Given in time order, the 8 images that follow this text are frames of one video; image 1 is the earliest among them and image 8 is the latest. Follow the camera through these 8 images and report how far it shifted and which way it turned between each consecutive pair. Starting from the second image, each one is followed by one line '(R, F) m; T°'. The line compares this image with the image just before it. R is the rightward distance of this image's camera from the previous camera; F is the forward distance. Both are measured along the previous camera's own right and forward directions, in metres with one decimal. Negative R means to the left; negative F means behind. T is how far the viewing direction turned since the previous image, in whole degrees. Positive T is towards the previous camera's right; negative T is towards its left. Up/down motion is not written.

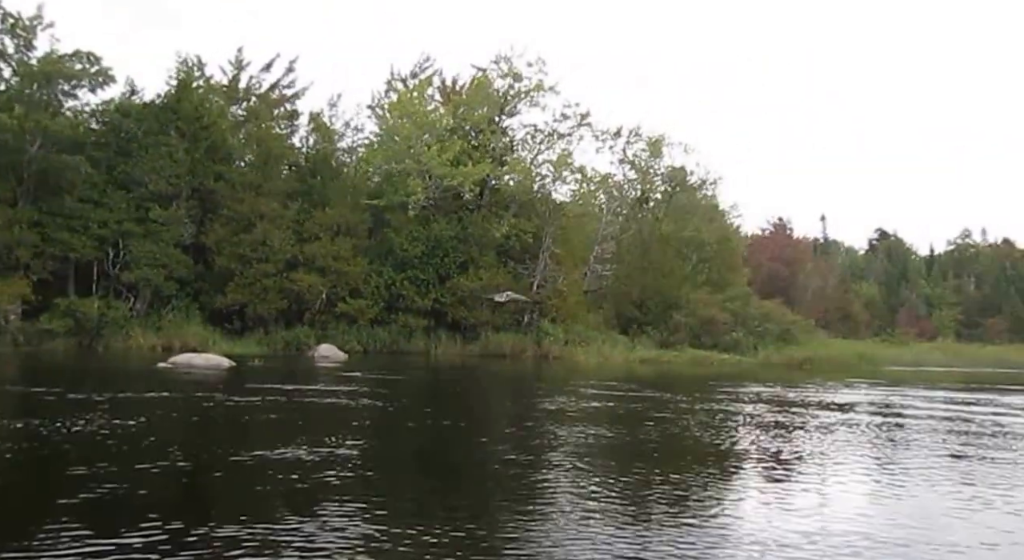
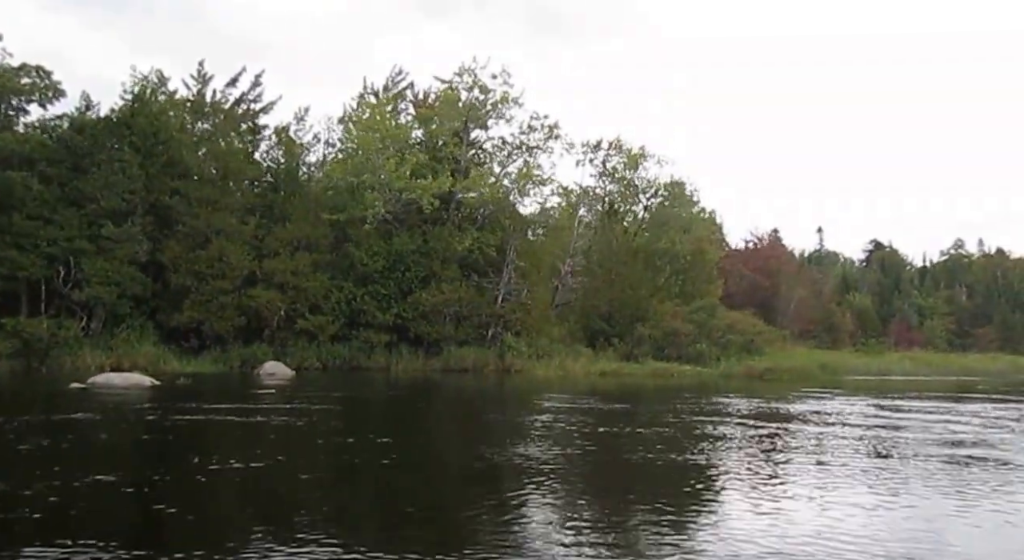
(+1.7, +0.8) m; 0°
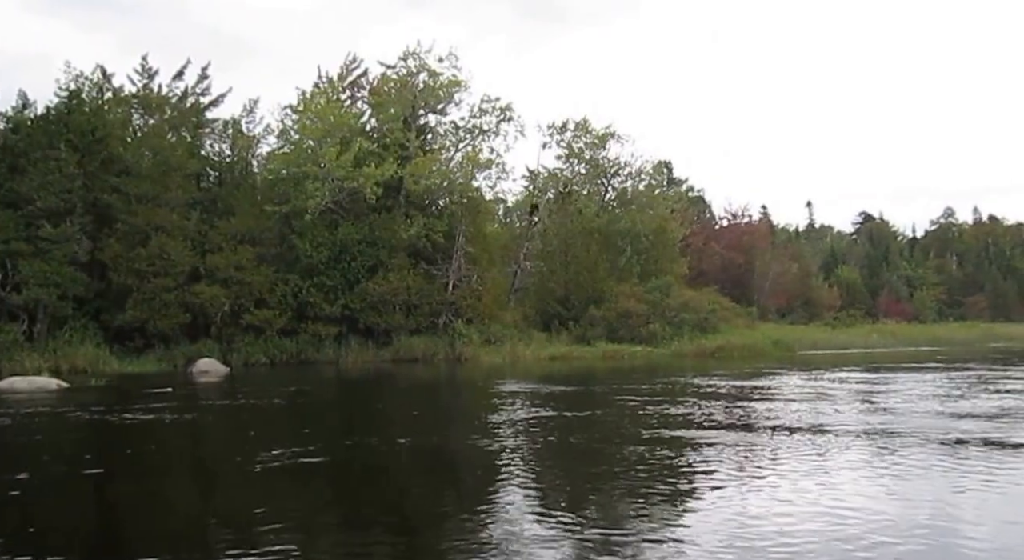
(+2.1, +0.6) m; +1°
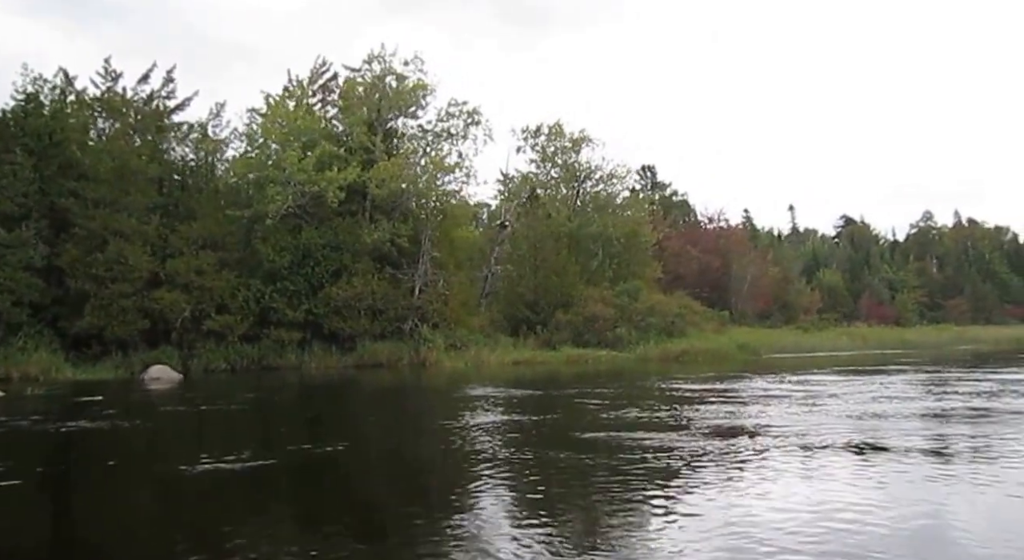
(+0.9, +0.5) m; +1°
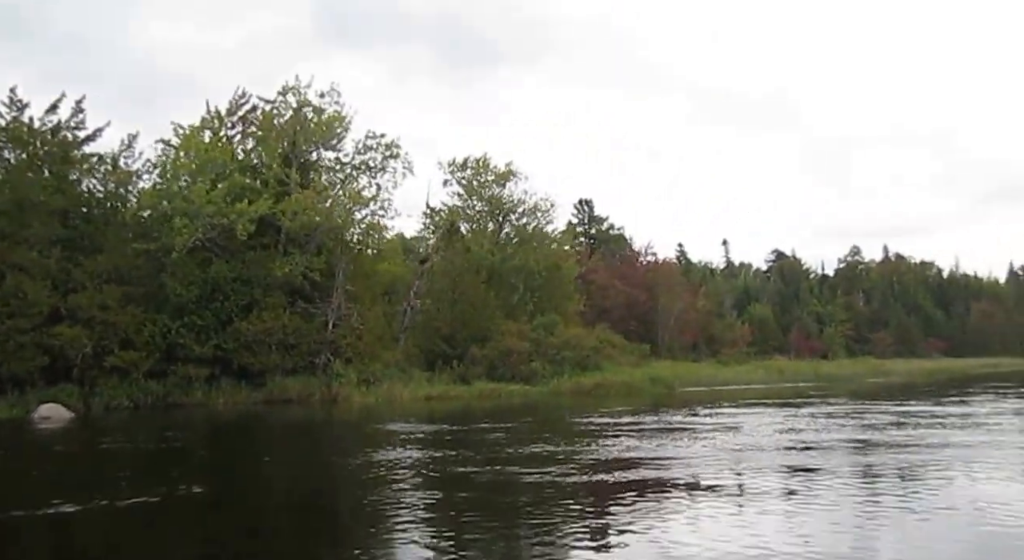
(+1.1, +0.1) m; +4°
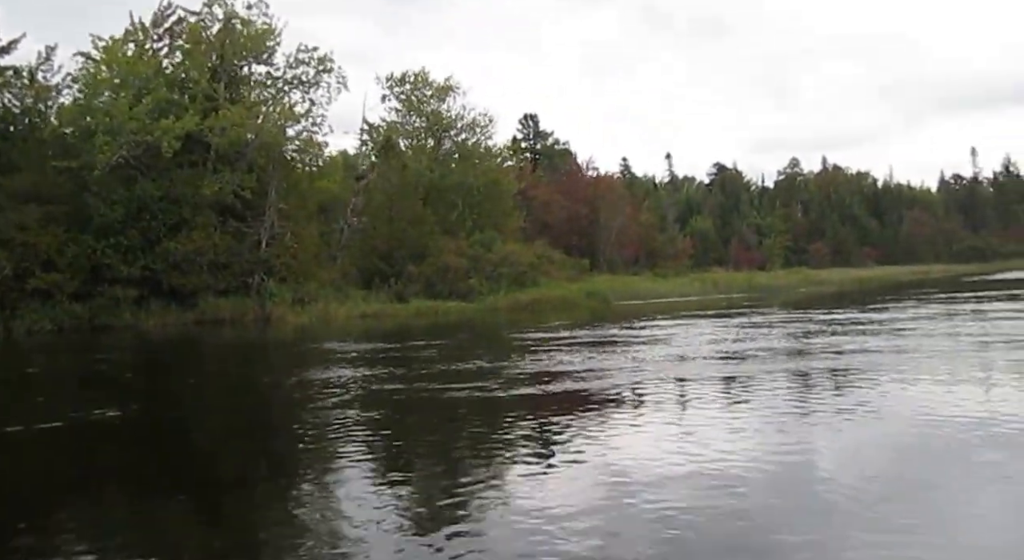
(+0.5, +0.2) m; +3°
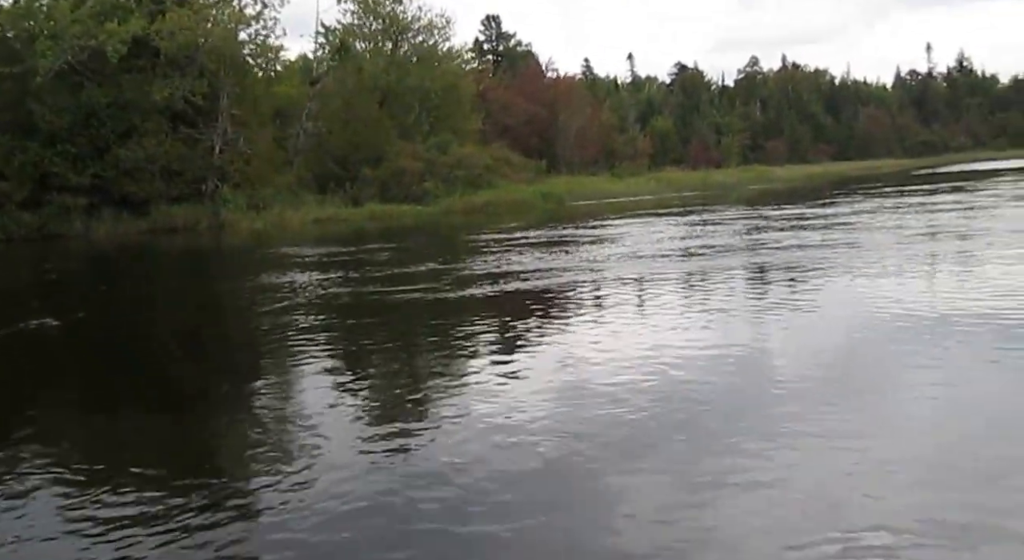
(+0.5, -0.7) m; +2°
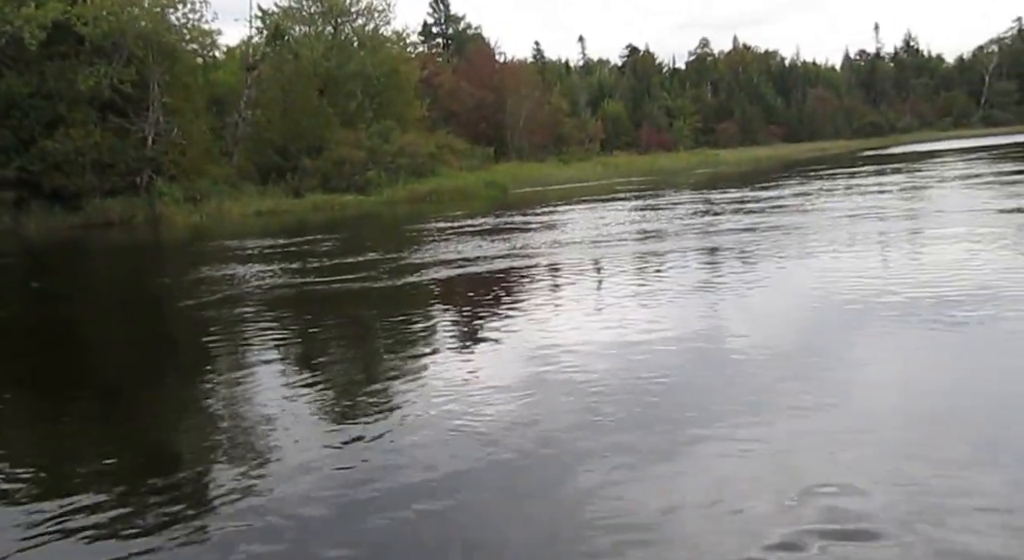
(+0.4, +1.1) m; +3°
